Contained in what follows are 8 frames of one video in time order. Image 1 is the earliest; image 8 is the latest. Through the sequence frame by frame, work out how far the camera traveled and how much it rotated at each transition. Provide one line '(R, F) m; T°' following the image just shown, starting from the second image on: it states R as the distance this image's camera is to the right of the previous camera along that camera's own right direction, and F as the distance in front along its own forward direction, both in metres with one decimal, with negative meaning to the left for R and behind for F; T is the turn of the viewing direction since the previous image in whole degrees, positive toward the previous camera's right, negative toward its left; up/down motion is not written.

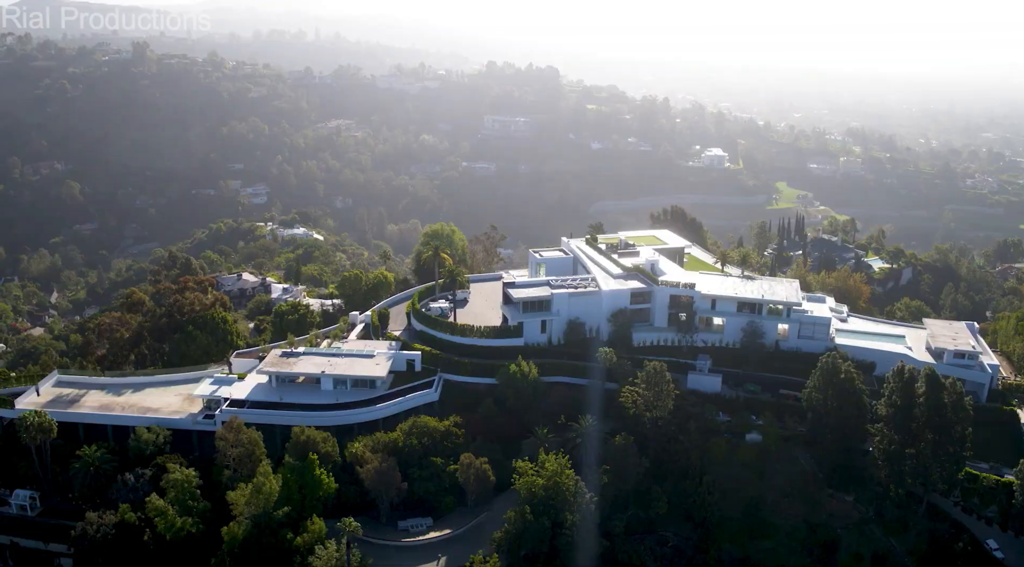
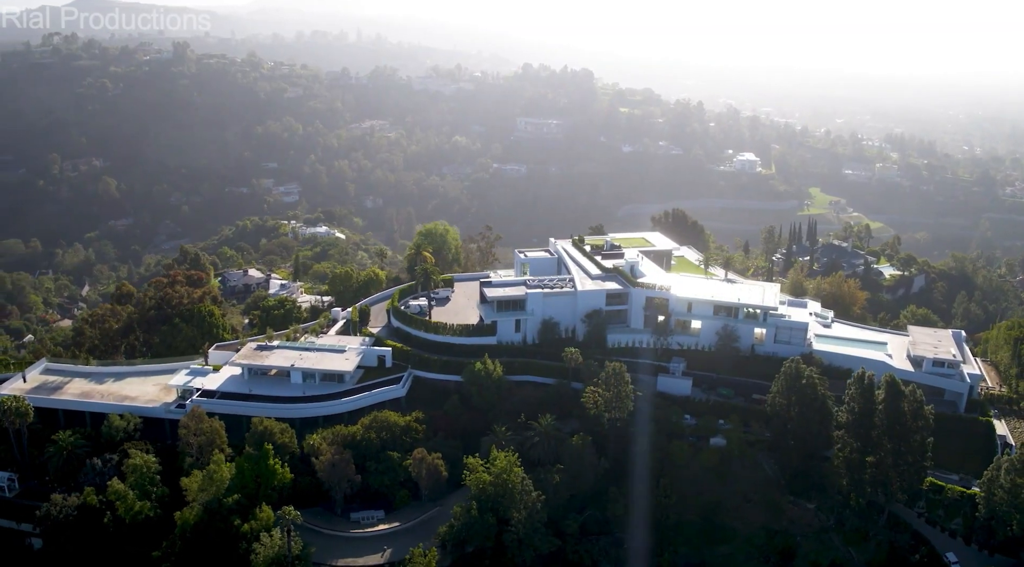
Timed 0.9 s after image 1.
(+3.1, 0.0) m; -3°
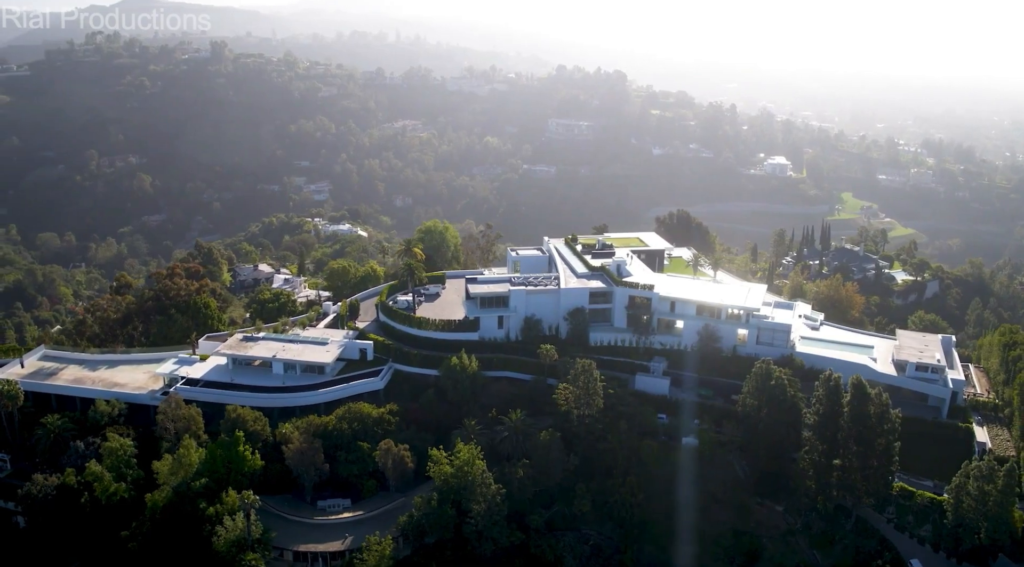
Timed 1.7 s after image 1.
(+2.6, -0.2) m; -2°
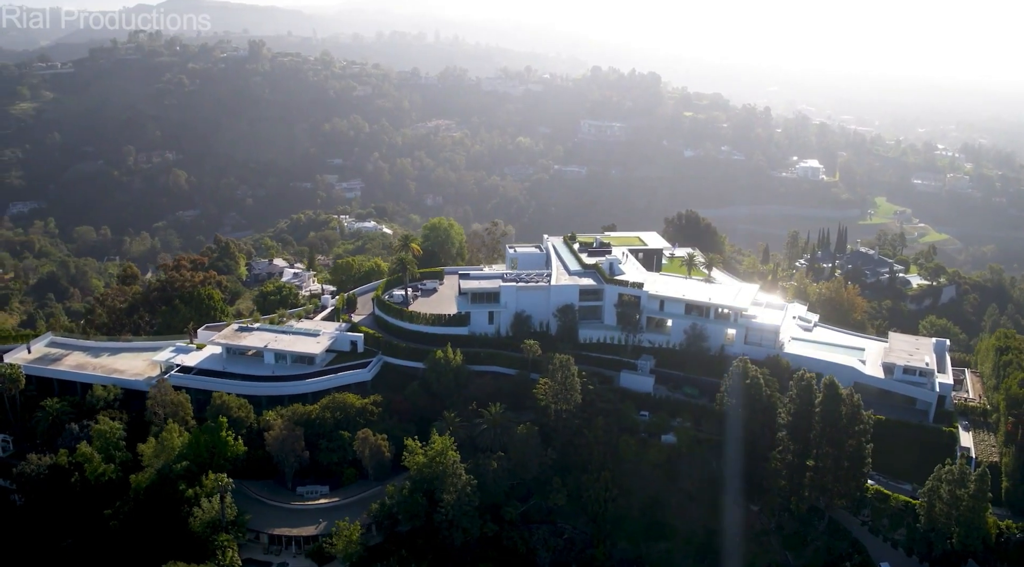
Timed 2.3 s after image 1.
(+2.3, -0.4) m; -2°
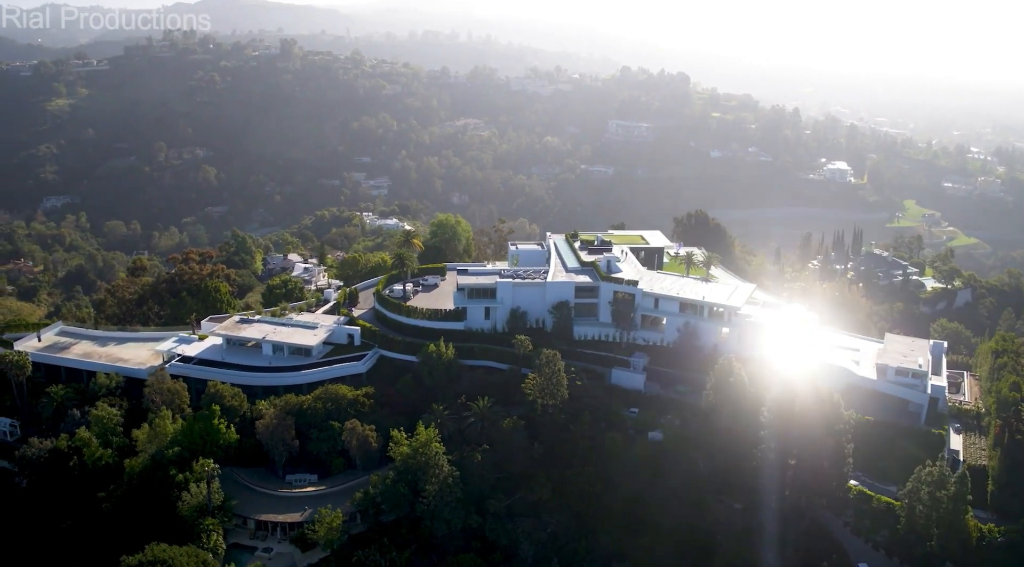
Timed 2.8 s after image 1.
(+1.7, -0.4) m; -2°
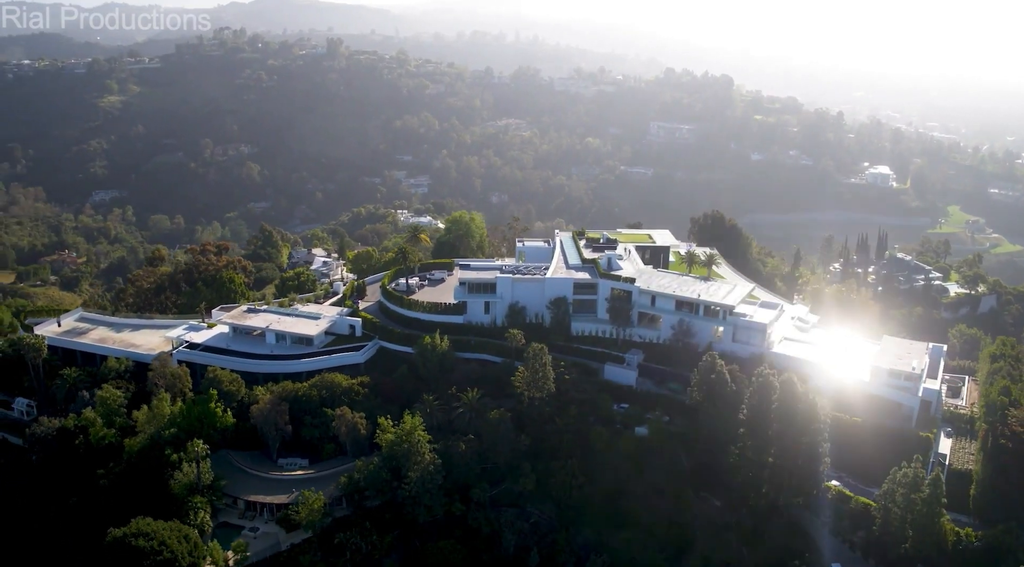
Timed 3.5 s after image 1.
(+2.3, -0.6) m; -3°
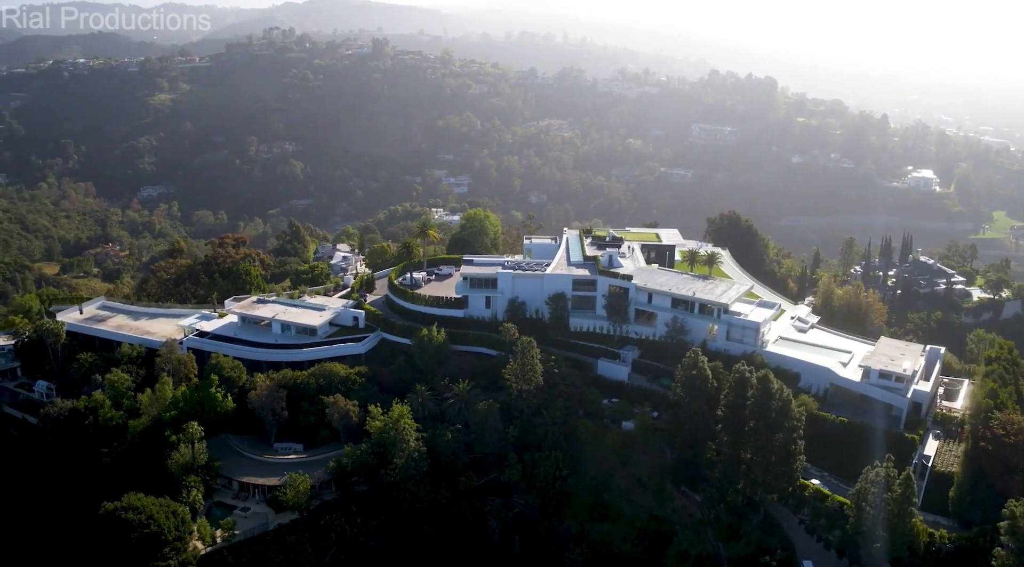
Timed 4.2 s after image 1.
(+2.4, -0.7) m; -3°
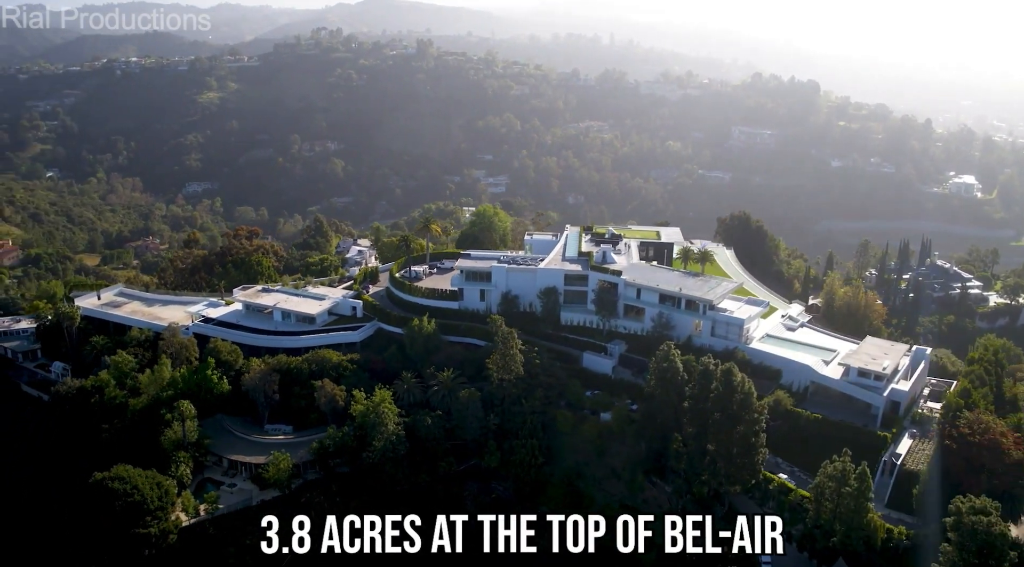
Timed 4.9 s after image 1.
(+2.8, -1.0) m; -3°
